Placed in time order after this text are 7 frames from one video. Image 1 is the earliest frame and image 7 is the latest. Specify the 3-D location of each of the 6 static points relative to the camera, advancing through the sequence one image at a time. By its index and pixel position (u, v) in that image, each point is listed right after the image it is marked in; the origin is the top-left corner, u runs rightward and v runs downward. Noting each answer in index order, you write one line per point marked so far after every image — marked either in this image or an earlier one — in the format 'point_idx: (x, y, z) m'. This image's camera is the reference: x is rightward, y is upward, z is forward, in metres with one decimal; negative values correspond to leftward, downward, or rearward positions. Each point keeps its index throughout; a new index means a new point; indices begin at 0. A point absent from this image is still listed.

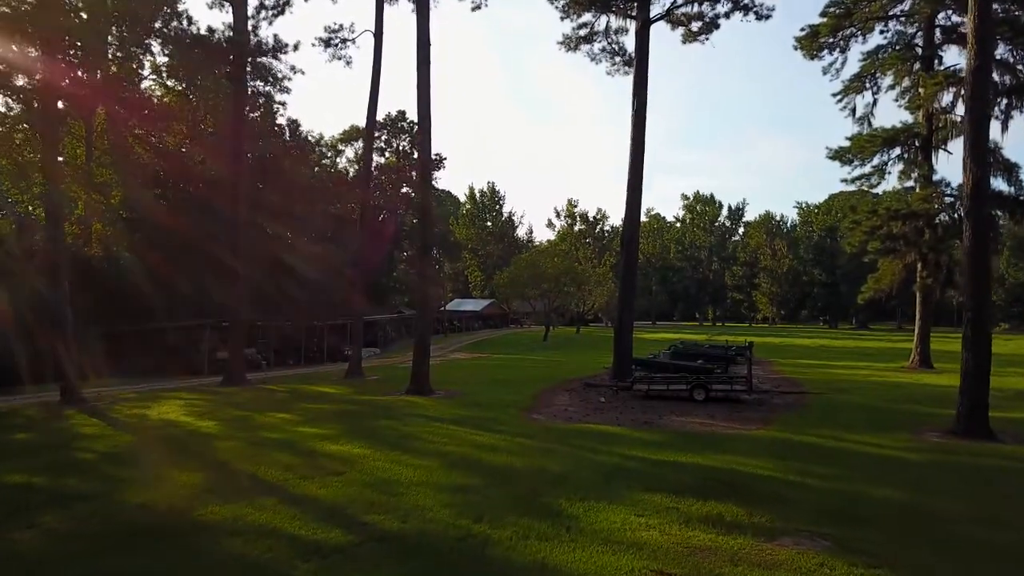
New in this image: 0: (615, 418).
0: (+1.9, -2.4, +14.8) m
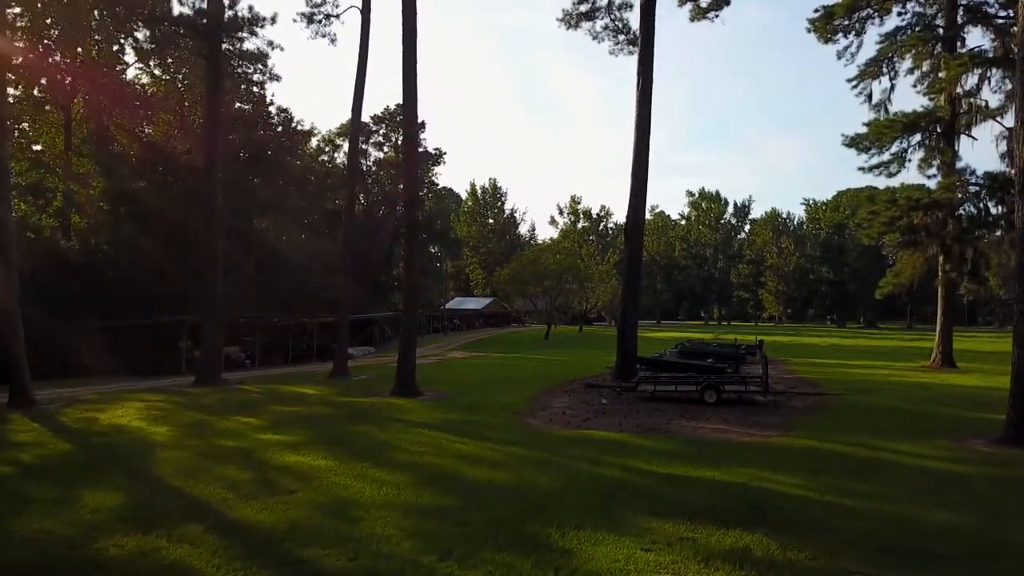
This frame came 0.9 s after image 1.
0: (+1.7, -2.2, +13.3) m
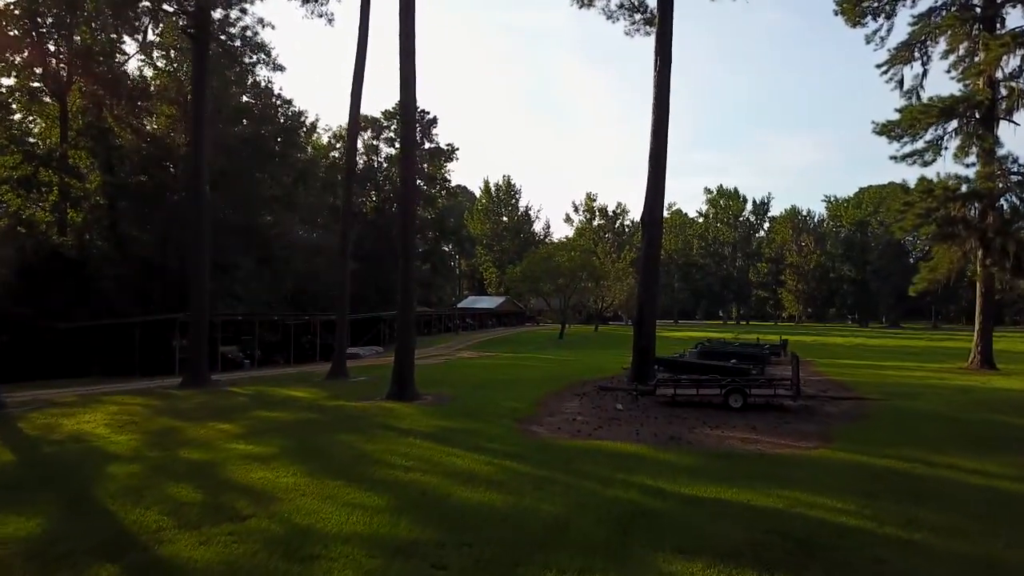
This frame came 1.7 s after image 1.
0: (+1.8, -2.1, +11.9) m
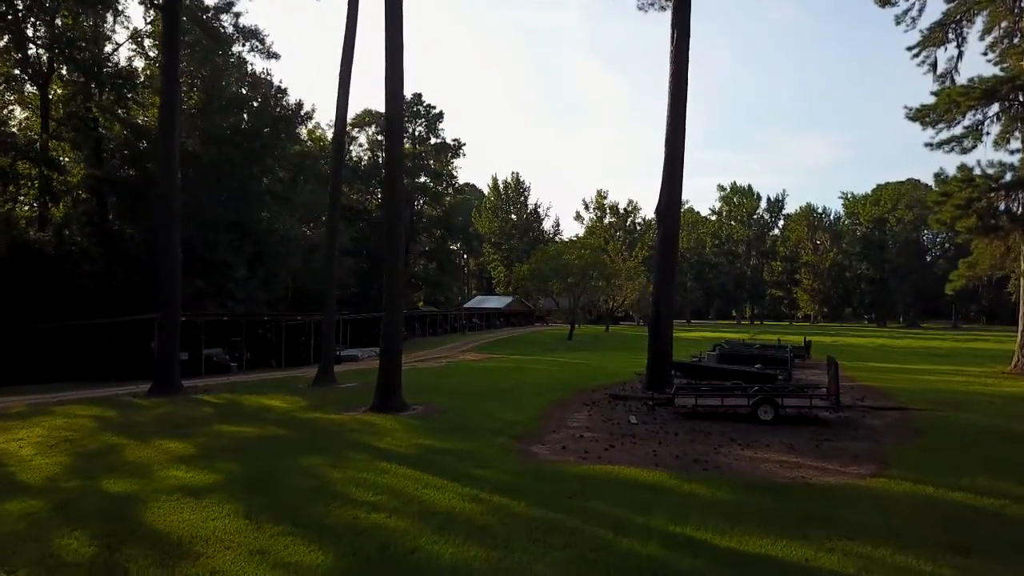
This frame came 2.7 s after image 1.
0: (+1.7, -2.1, +10.1) m
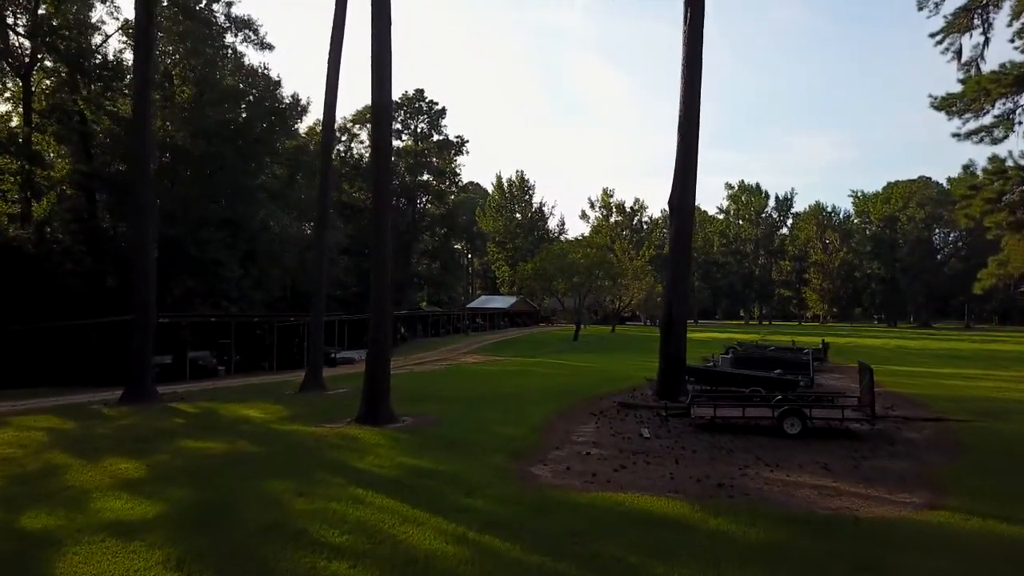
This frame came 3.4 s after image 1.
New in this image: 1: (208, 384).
0: (+1.7, -2.0, +8.9) m
1: (-7.5, -2.4, +20.0) m
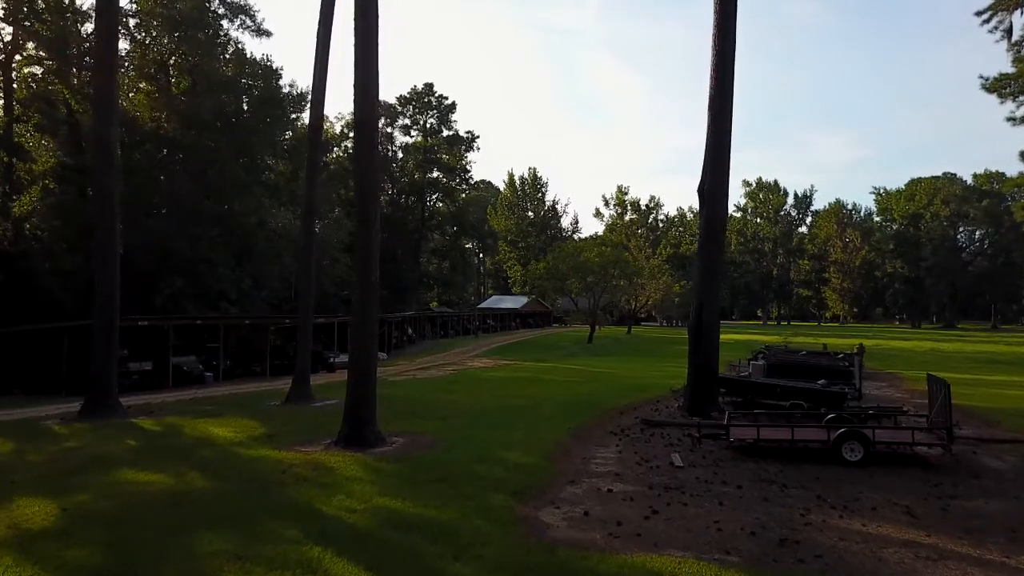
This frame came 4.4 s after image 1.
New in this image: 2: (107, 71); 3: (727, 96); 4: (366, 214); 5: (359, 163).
0: (+1.7, -2.0, +7.0) m
1: (-7.3, -2.4, +18.3) m
2: (-7.2, +3.8, +14.4) m
3: (+3.8, +3.4, +14.2) m
4: (-2.0, +1.0, +11.0) m
5: (-2.1, +1.7, +11.0) m
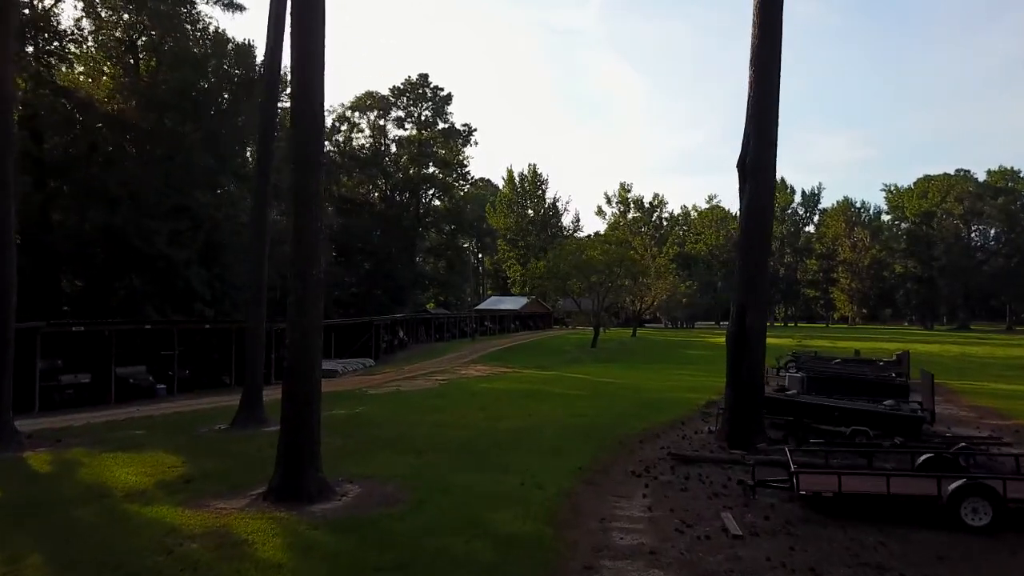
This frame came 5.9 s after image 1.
0: (+1.6, -2.0, +4.2) m
1: (-7.4, -2.4, +15.5) m
2: (-7.3, +3.9, +11.6) m
3: (+3.7, +3.4, +11.4) m
4: (-2.1, +1.0, +8.2) m
5: (-2.2, +1.7, +8.3) m
